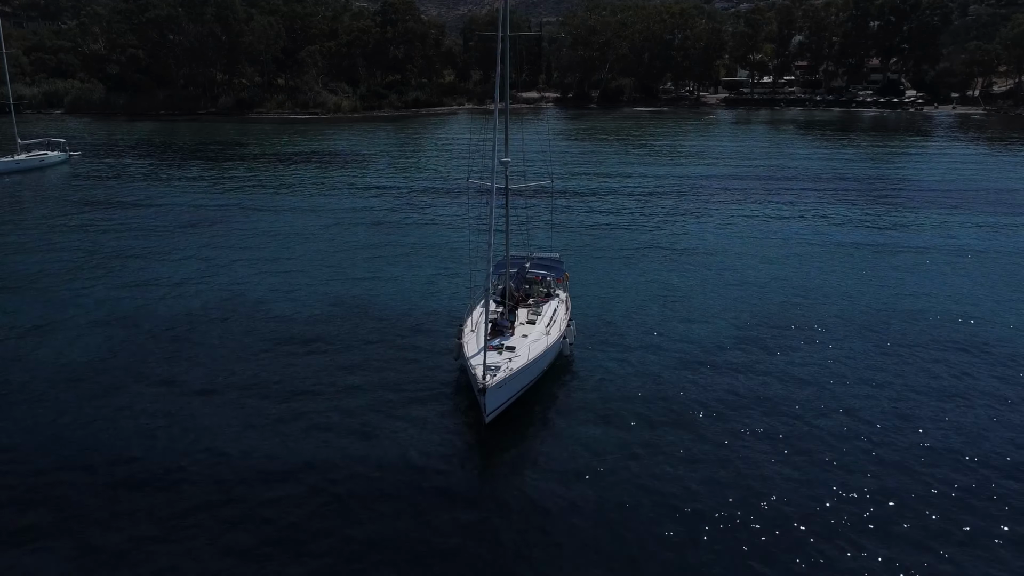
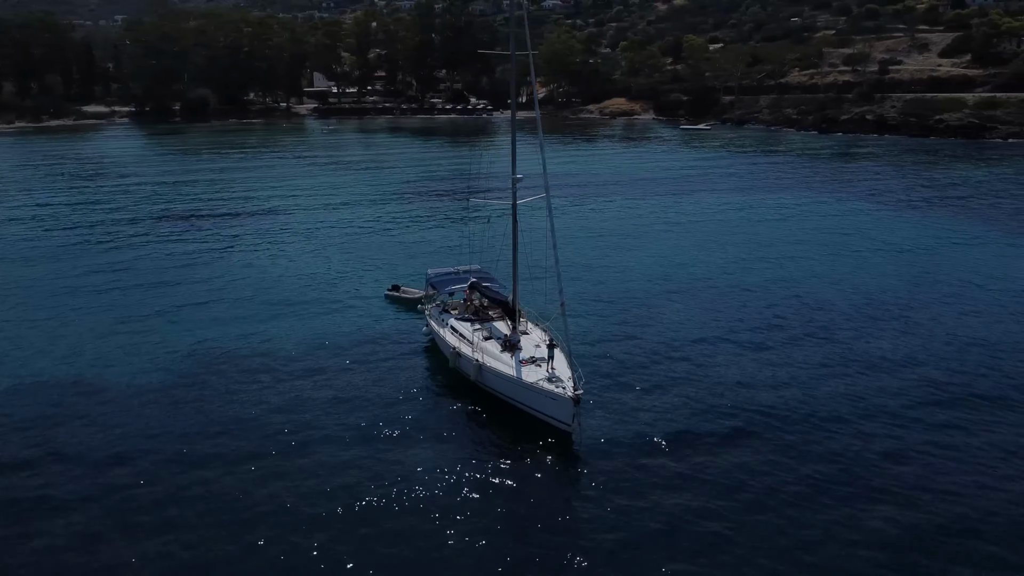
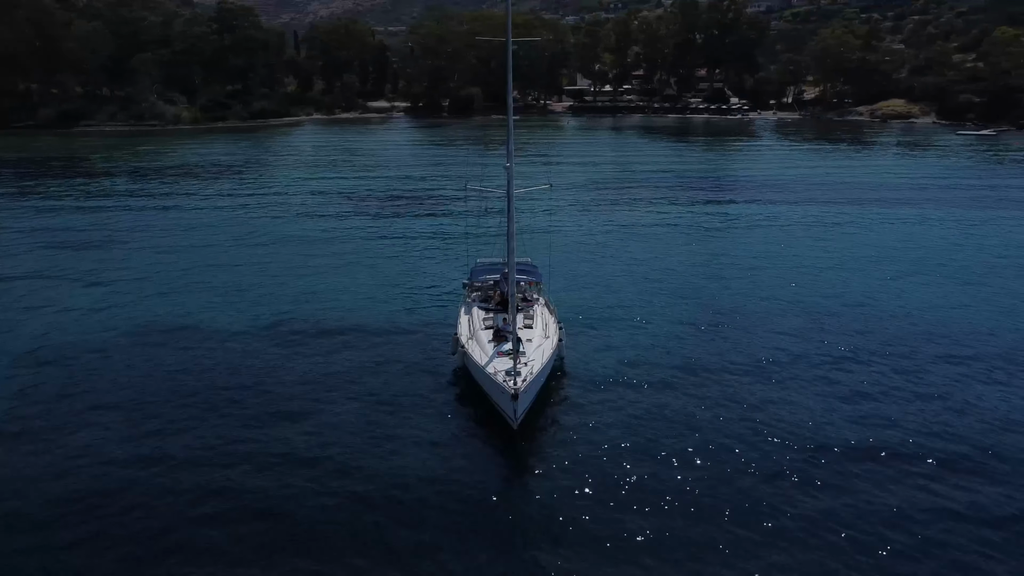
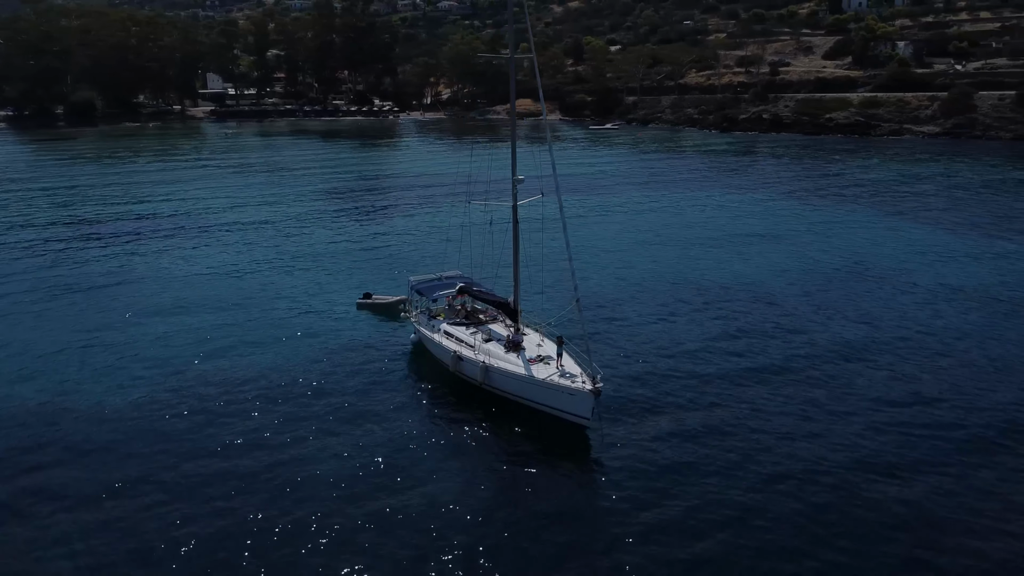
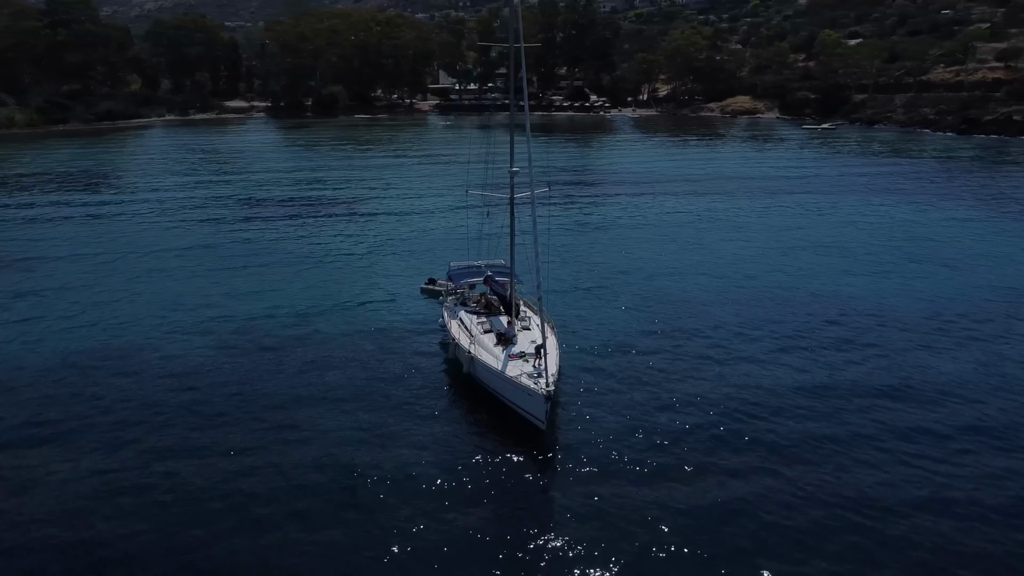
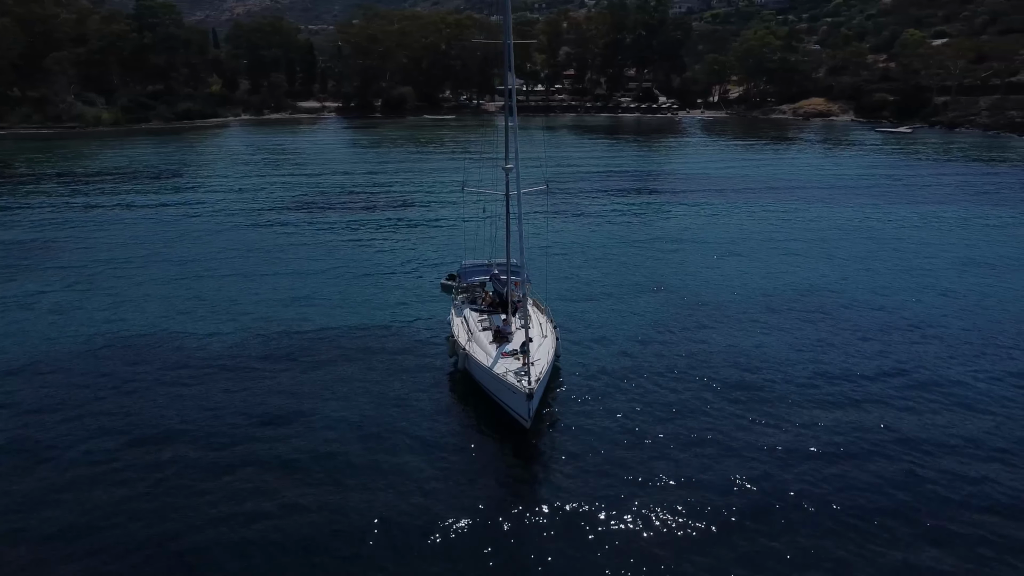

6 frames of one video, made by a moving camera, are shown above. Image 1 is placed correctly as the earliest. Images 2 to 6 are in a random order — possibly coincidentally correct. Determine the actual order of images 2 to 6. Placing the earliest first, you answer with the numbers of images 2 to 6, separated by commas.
3, 6, 5, 2, 4
